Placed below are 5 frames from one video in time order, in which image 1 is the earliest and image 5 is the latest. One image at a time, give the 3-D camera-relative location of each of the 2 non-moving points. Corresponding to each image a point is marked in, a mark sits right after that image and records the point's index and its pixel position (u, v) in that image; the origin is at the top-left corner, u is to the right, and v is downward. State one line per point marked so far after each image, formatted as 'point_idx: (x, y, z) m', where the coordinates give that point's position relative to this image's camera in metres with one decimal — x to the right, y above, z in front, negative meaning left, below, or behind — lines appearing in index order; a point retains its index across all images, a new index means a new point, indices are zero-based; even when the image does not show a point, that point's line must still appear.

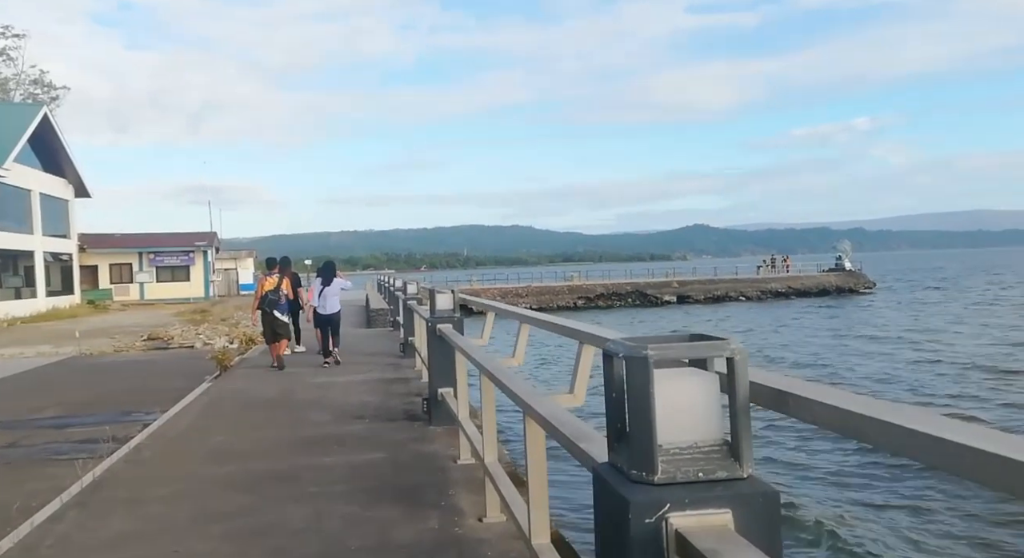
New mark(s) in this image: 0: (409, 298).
0: (-1.2, -0.3, +9.4) m
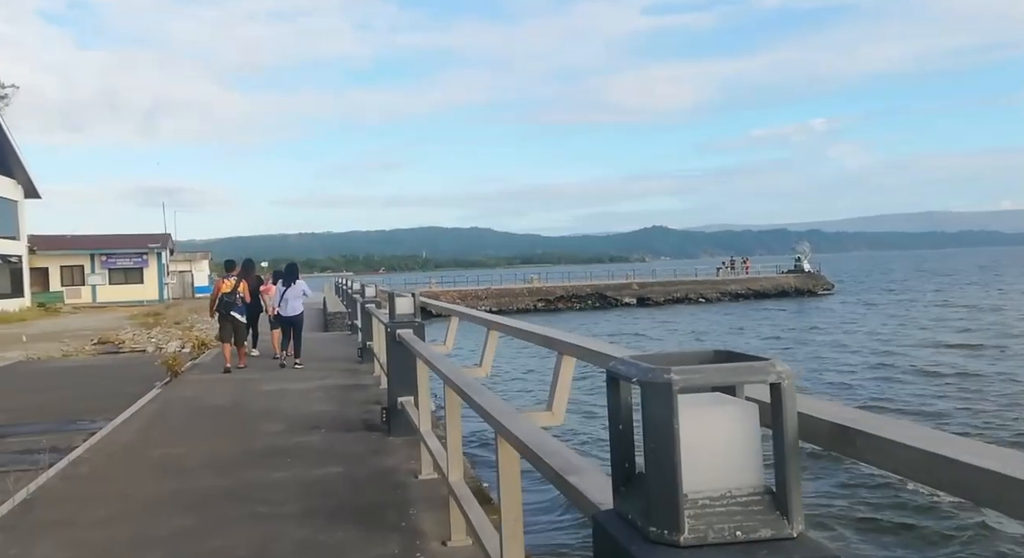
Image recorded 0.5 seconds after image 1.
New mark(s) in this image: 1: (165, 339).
0: (-1.6, -0.3, +9.3) m
1: (-7.6, -1.3, +16.9) m
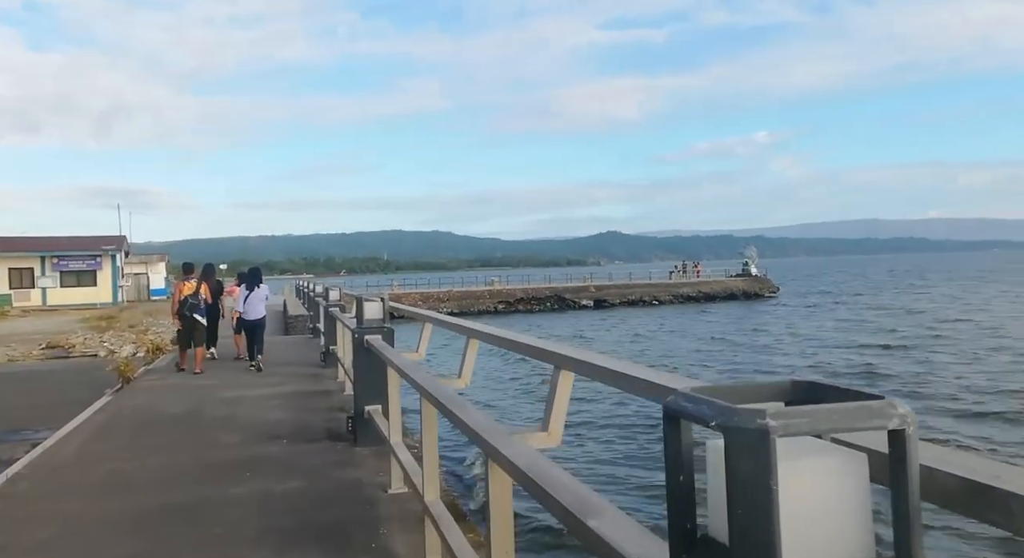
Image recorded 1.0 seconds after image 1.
0: (-2.2, -0.3, +9.4) m
1: (-8.5, -1.4, +16.6) m
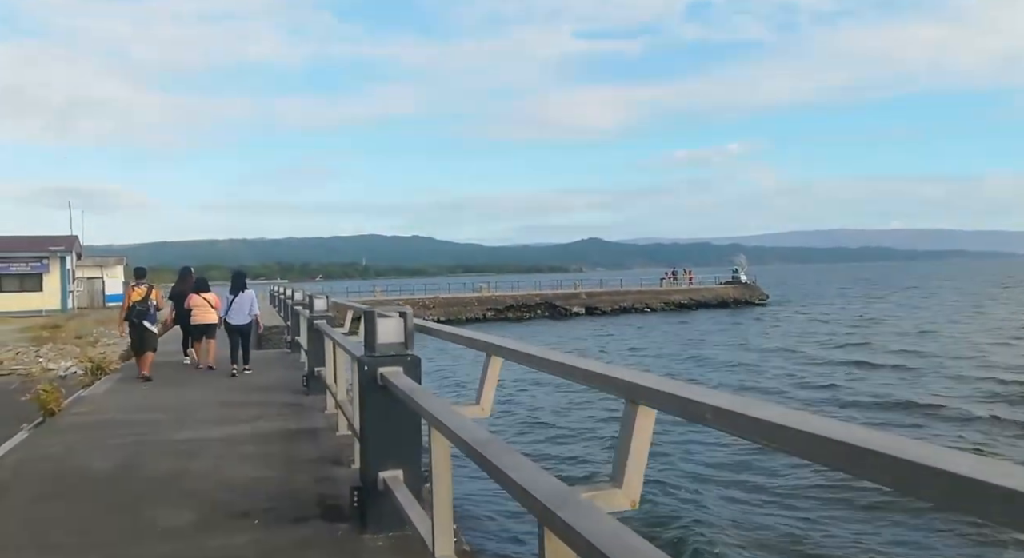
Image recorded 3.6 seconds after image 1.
0: (-2.2, -0.4, +8.6) m
1: (-8.9, -1.5, +15.6) m
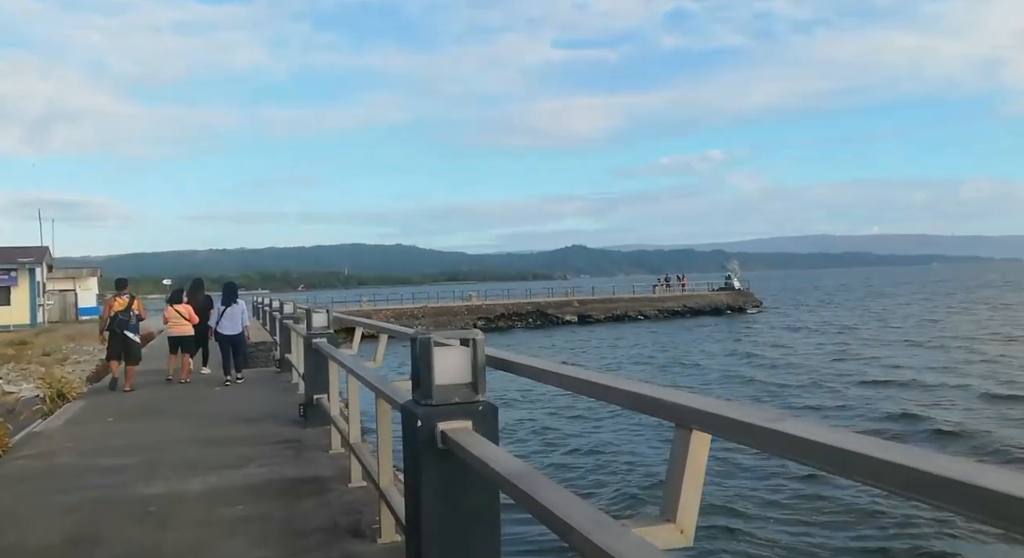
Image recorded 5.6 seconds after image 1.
0: (-2.3, -0.5, +8.3) m
1: (-9.1, -1.7, +15.1) m
